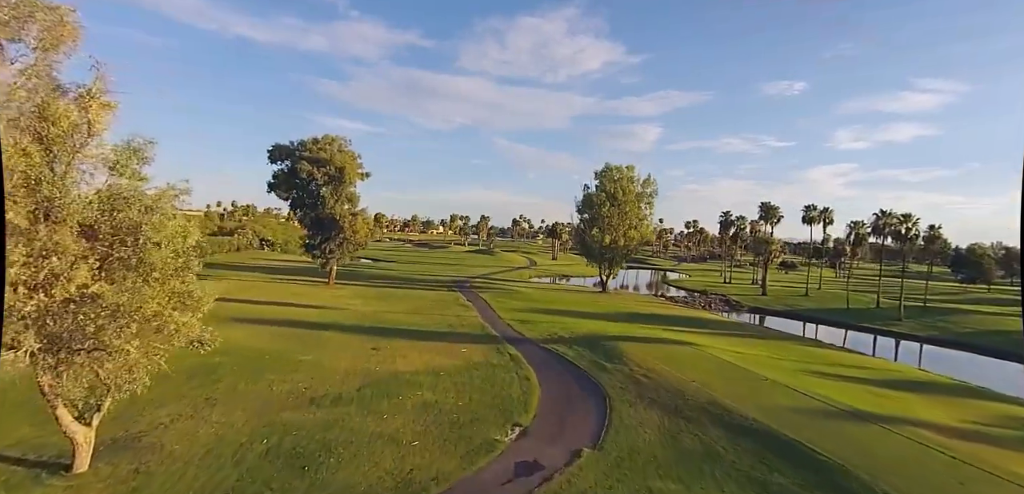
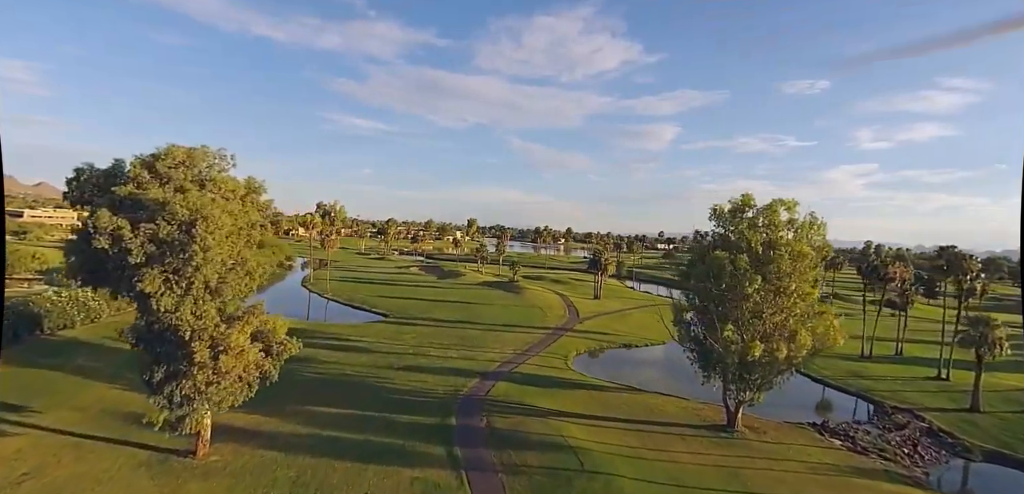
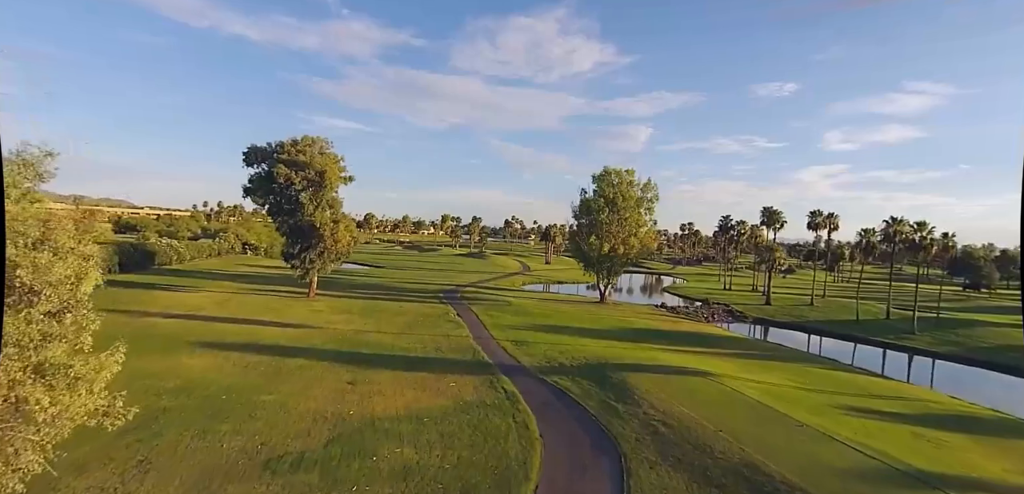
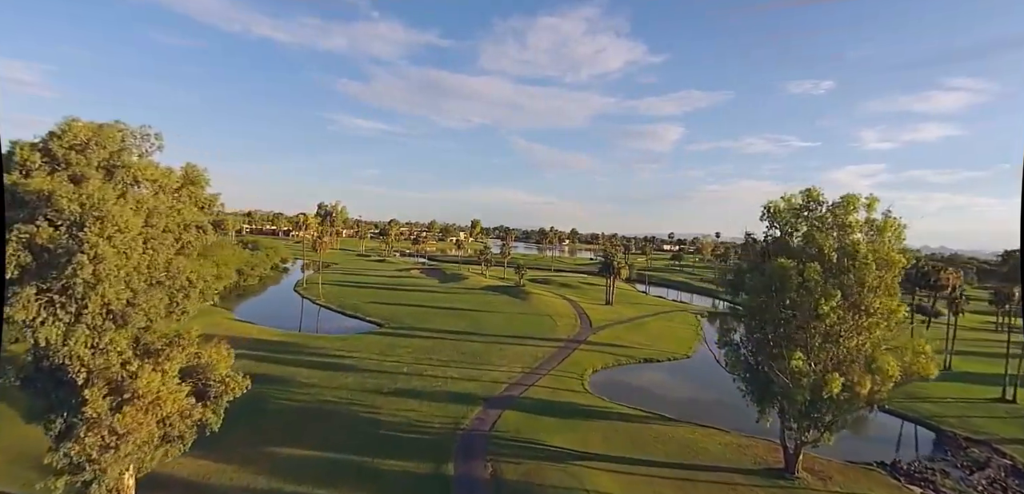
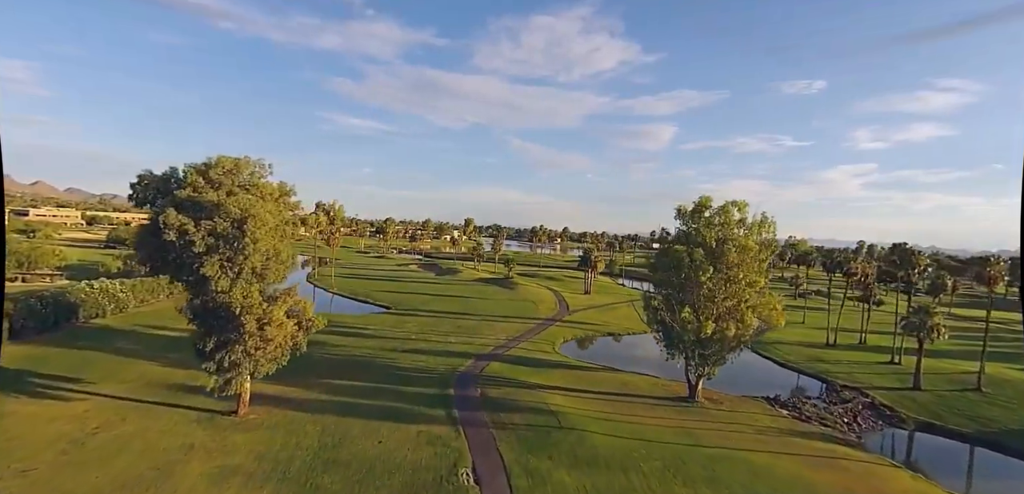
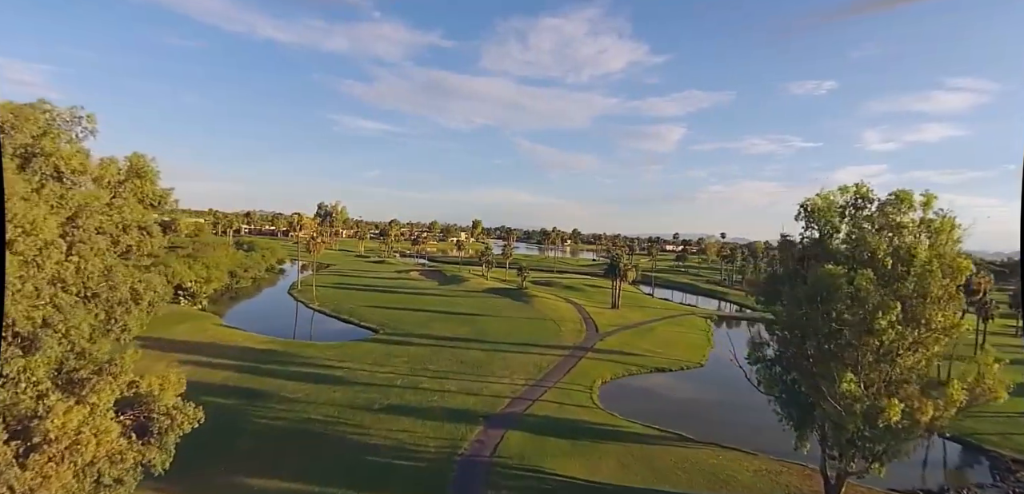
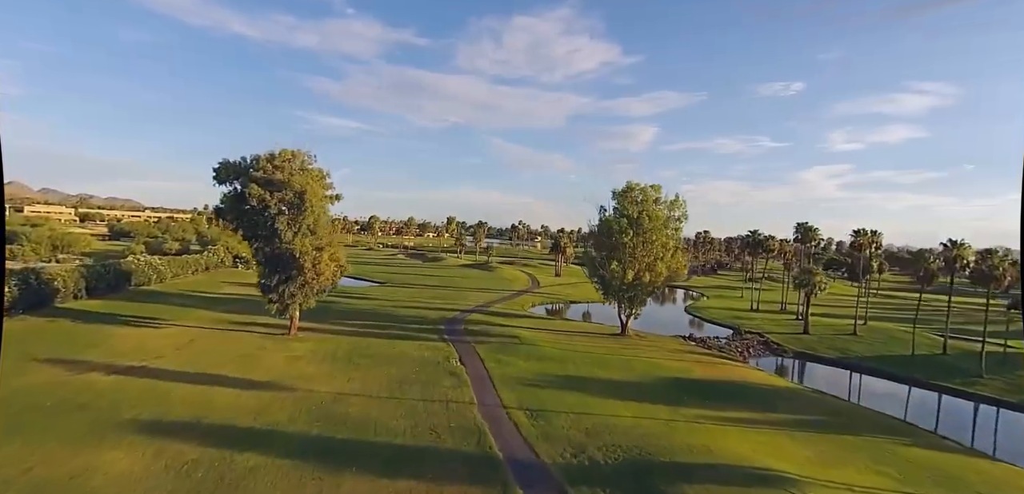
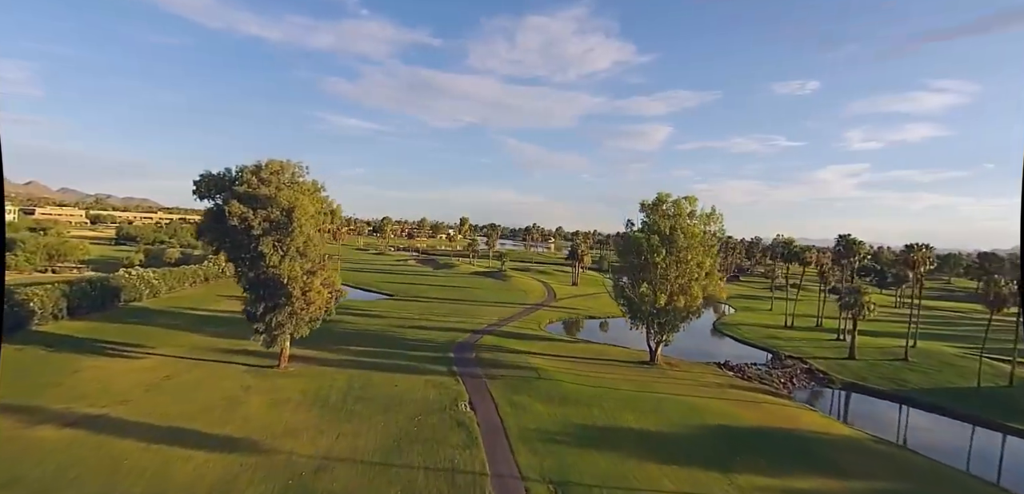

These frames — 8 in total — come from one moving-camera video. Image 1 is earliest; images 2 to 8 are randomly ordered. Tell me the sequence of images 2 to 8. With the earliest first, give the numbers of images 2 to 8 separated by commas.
3, 7, 8, 5, 2, 4, 6
